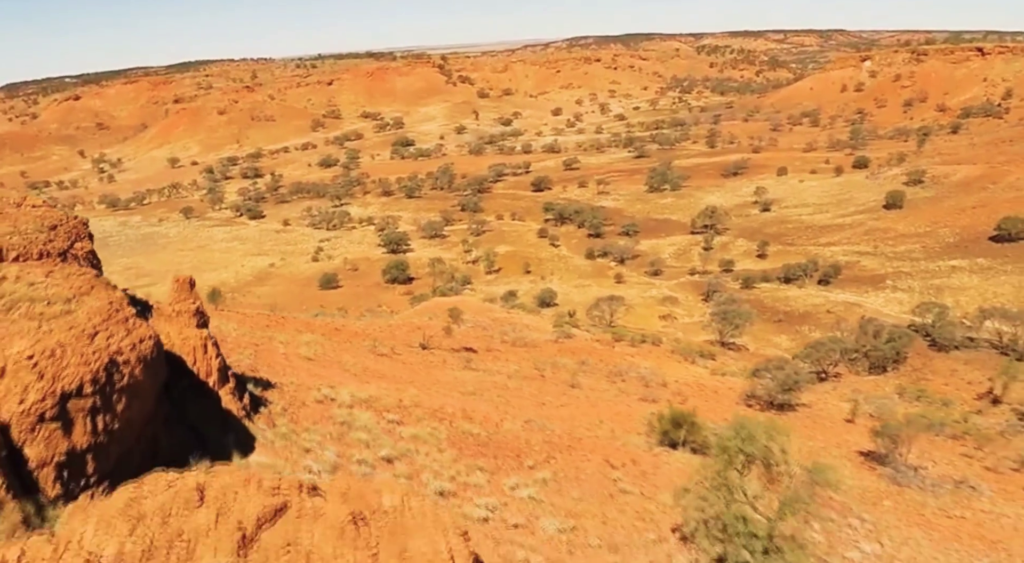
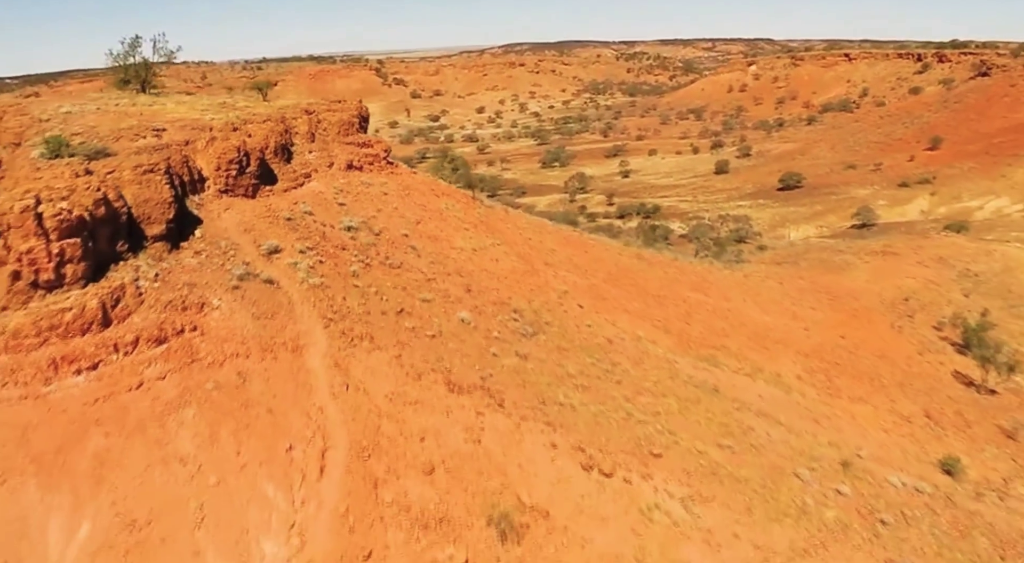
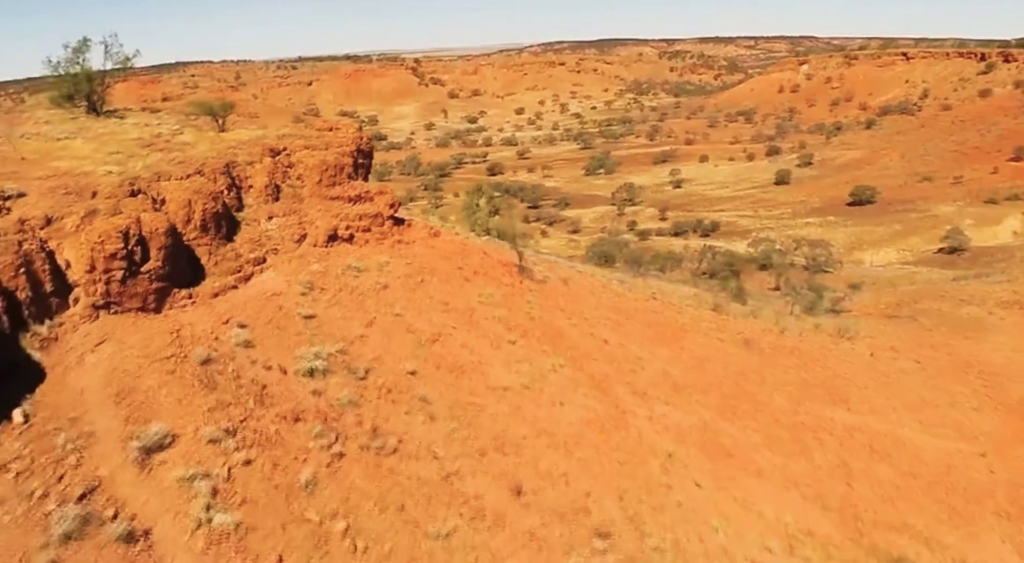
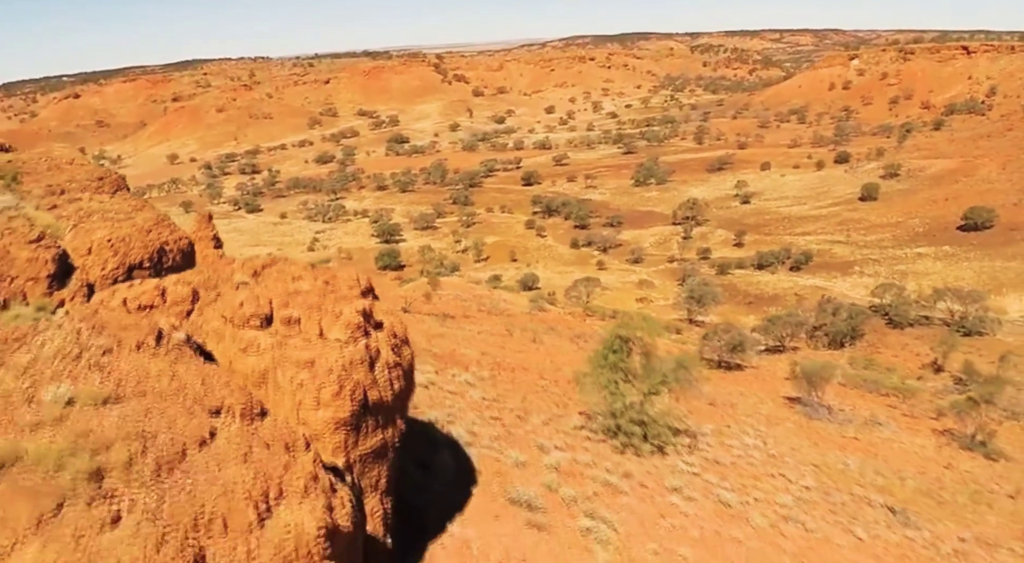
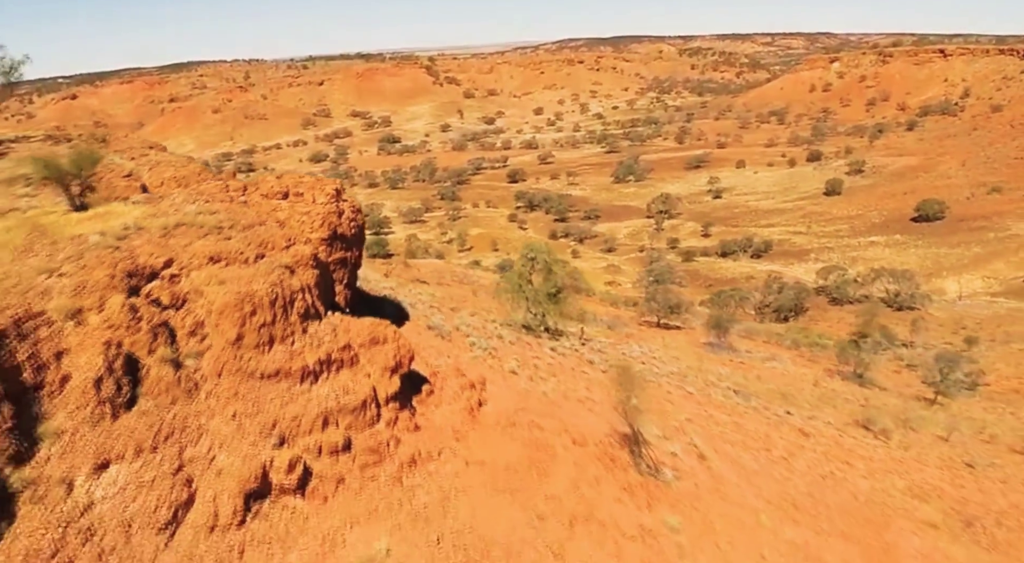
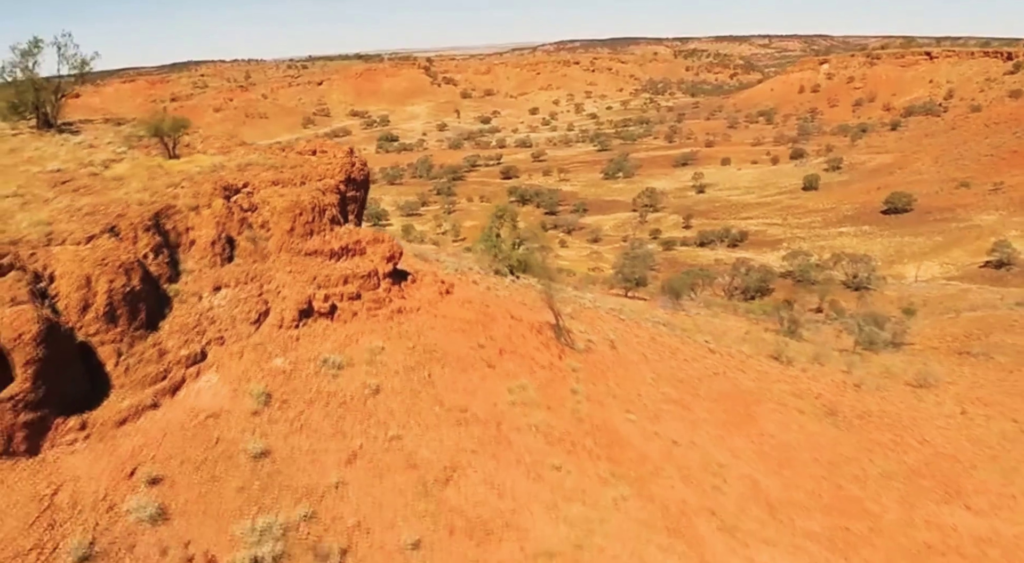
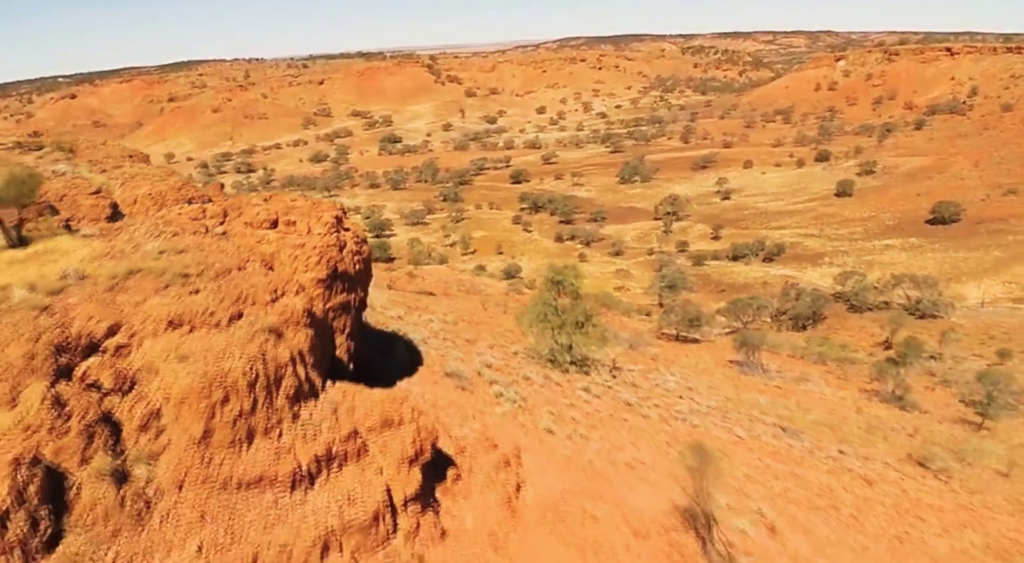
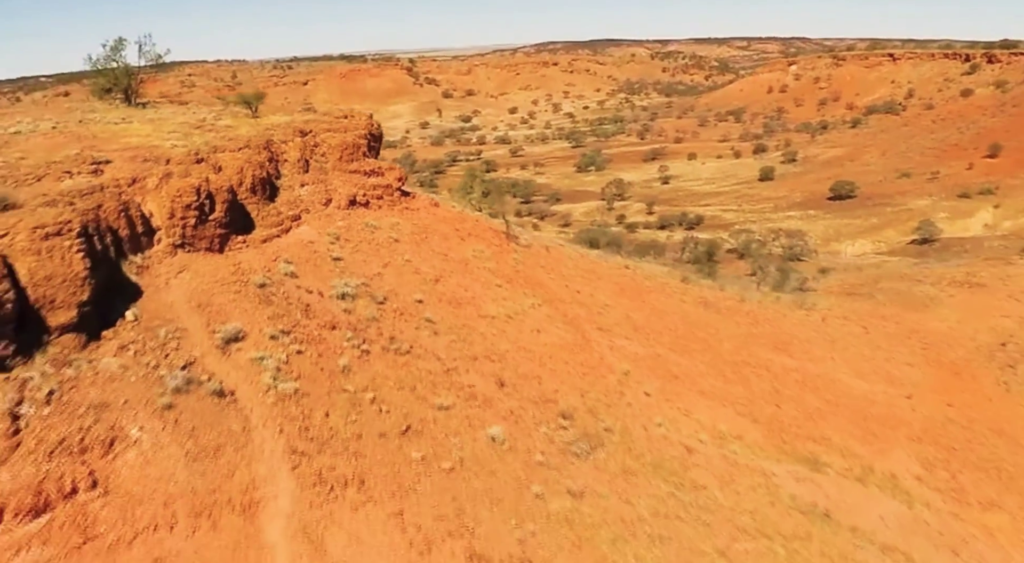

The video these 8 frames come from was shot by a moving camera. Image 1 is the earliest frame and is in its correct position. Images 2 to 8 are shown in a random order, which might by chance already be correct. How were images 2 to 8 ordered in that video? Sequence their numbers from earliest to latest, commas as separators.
4, 7, 5, 6, 3, 8, 2
